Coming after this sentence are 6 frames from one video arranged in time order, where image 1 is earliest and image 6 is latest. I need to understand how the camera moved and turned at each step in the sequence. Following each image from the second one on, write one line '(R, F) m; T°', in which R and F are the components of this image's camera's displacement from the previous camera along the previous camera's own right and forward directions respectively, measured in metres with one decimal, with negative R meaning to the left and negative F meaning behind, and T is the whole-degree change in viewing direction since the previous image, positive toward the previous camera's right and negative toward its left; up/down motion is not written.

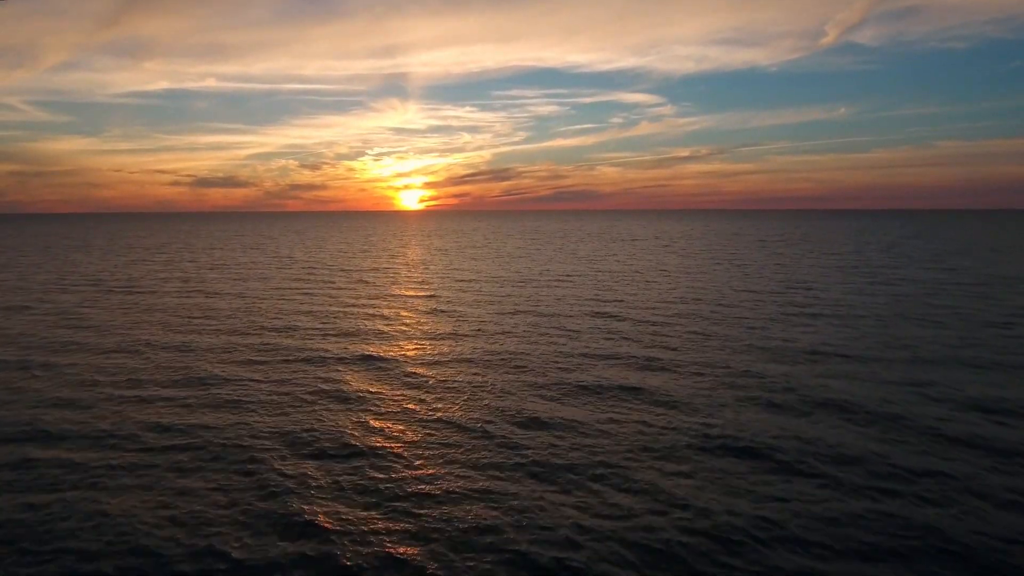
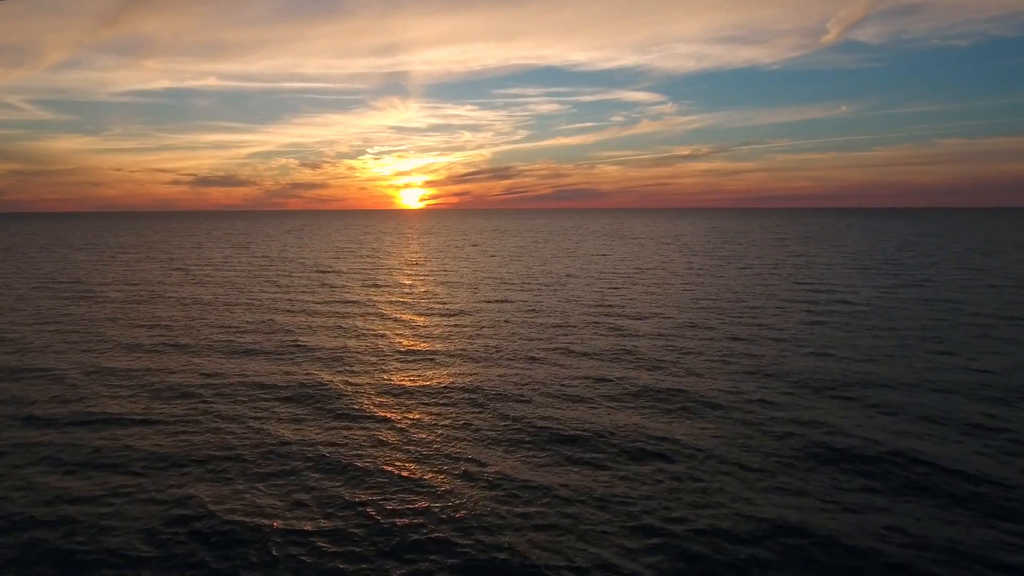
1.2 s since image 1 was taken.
(+0.5, +4.3) m; 0°
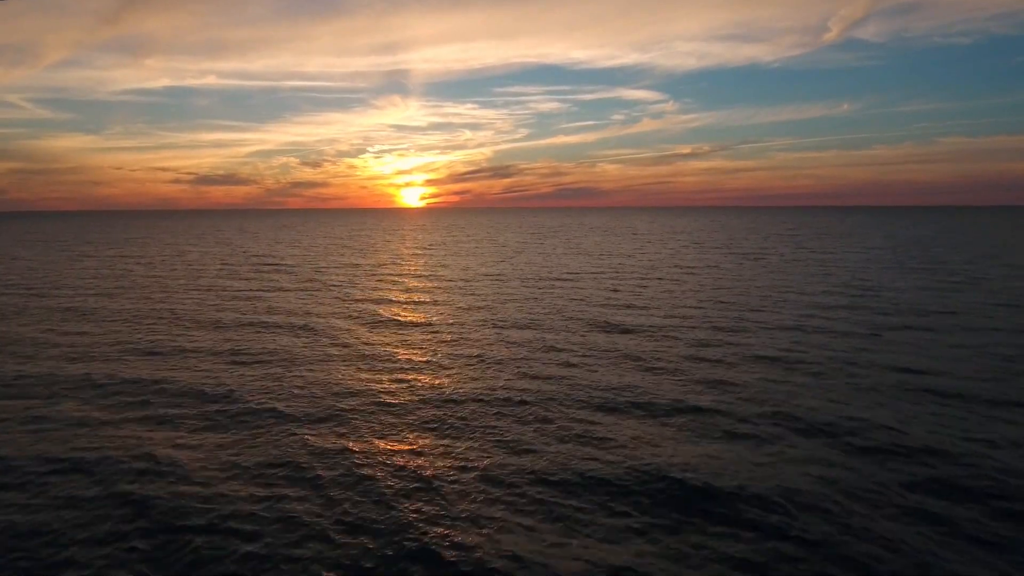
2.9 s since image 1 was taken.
(+0.3, +5.5) m; 0°
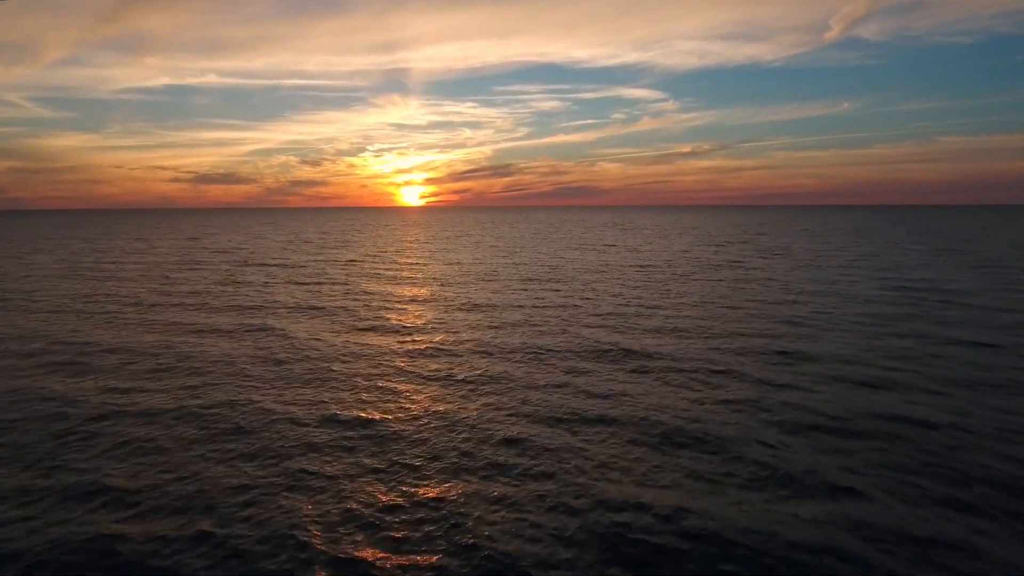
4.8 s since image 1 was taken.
(+0.7, +5.6) m; 0°
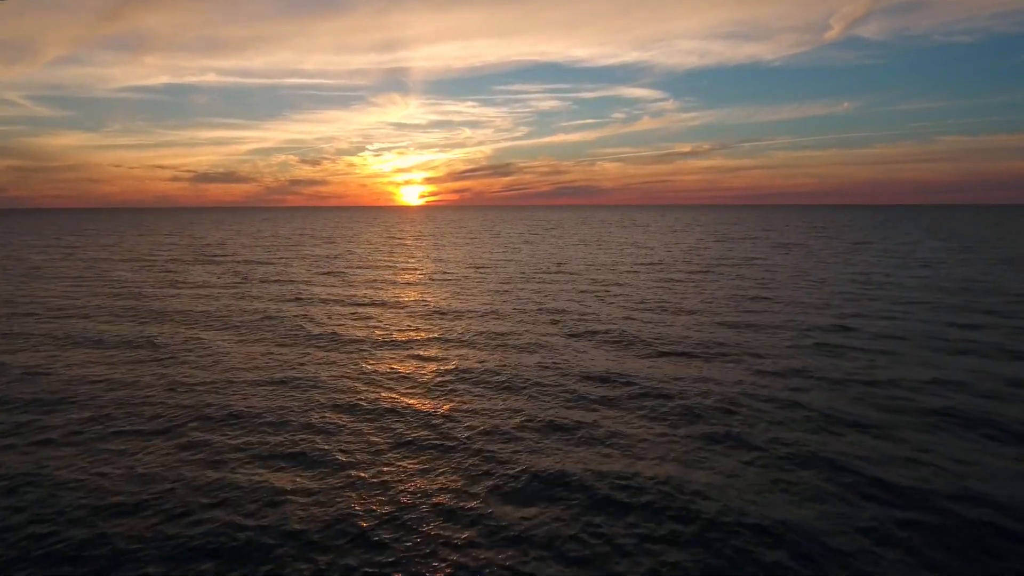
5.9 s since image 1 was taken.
(+0.3, +4.7) m; 0°
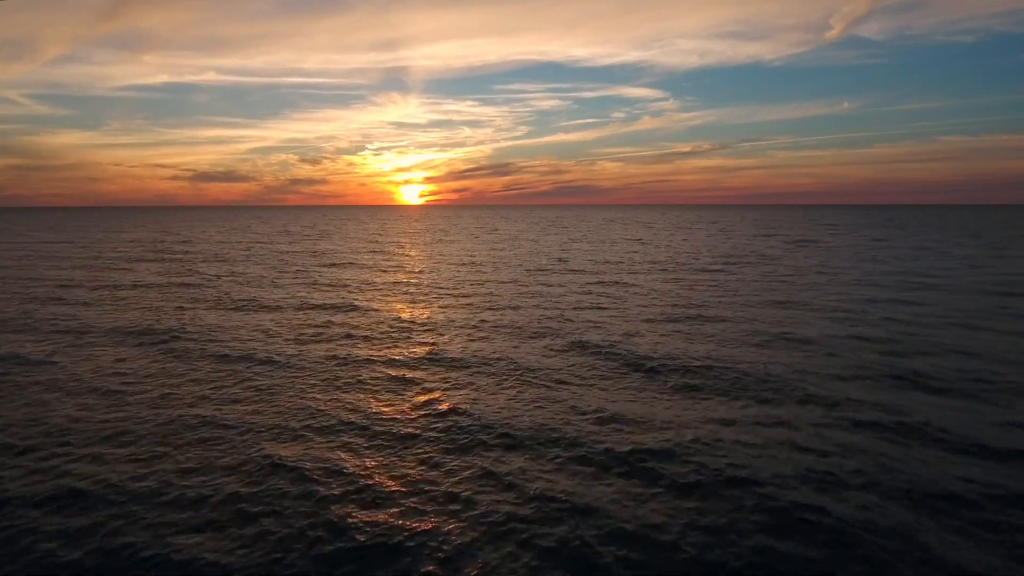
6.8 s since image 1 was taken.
(+0.1, +4.6) m; 0°
